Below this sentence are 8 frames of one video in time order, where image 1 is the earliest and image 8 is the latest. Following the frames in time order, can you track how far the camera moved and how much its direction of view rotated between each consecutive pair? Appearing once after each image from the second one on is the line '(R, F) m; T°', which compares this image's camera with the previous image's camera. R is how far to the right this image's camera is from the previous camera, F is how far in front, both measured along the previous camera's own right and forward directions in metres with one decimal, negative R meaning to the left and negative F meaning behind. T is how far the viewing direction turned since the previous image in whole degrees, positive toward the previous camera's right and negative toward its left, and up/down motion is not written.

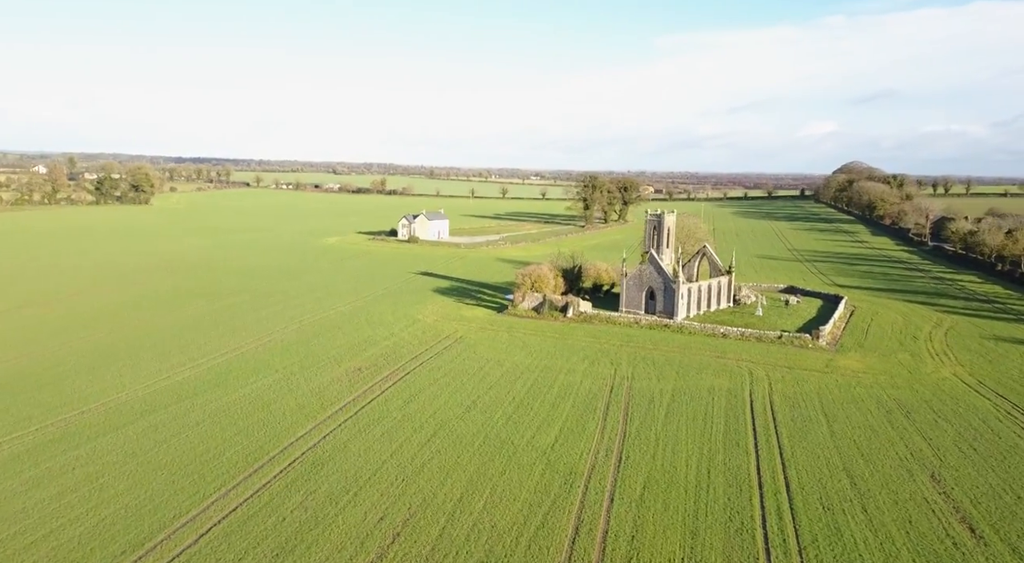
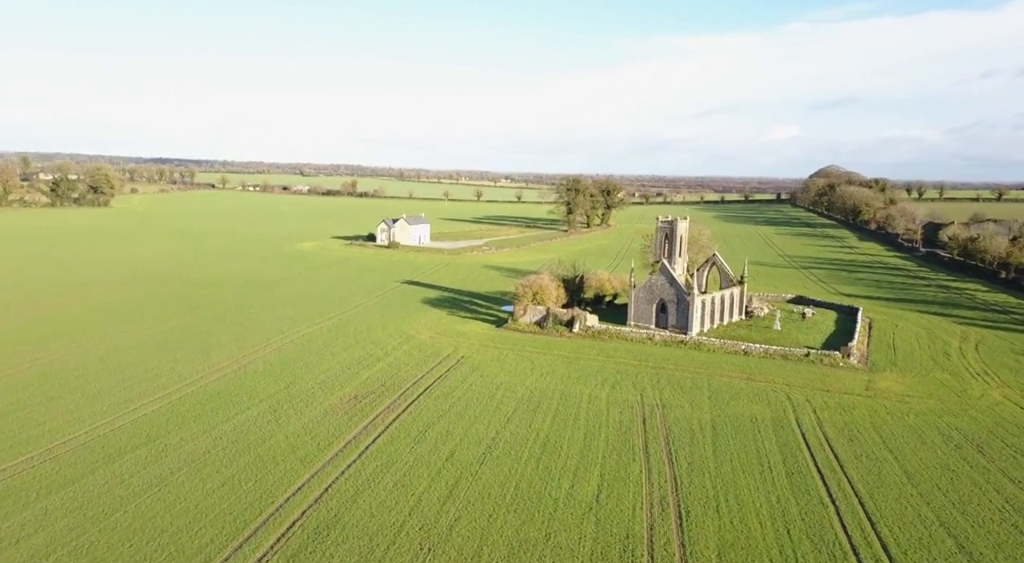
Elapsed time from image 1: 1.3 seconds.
(-2.1, +3.8) m; +3°
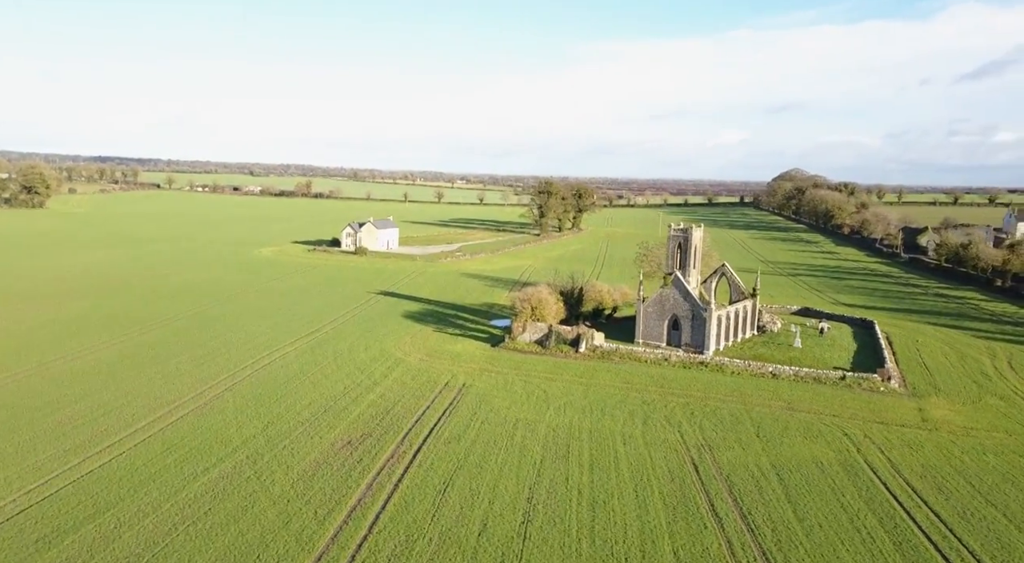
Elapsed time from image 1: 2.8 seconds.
(-2.6, +4.7) m; +4°
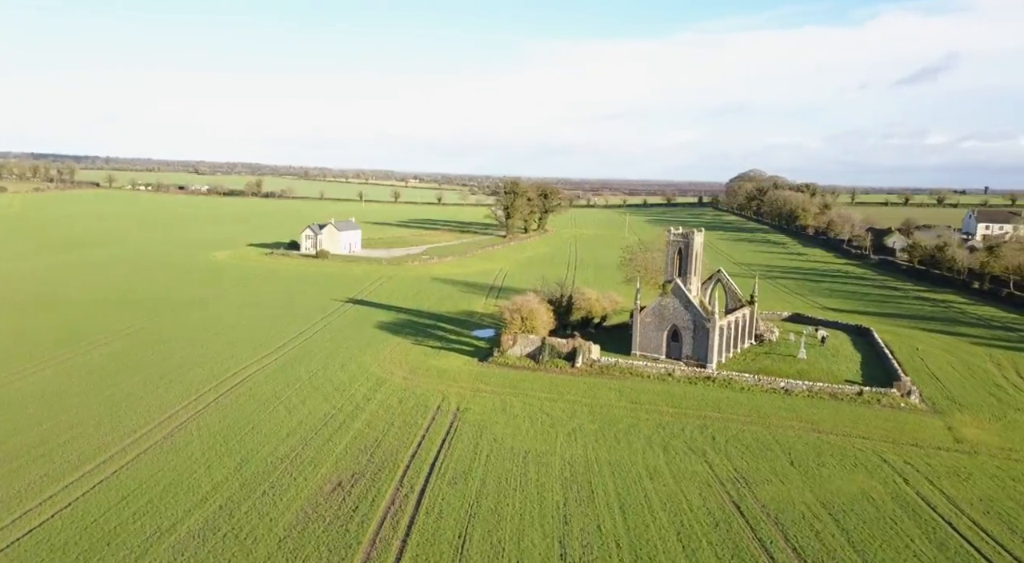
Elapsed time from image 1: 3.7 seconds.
(-2.0, +3.2) m; +4°
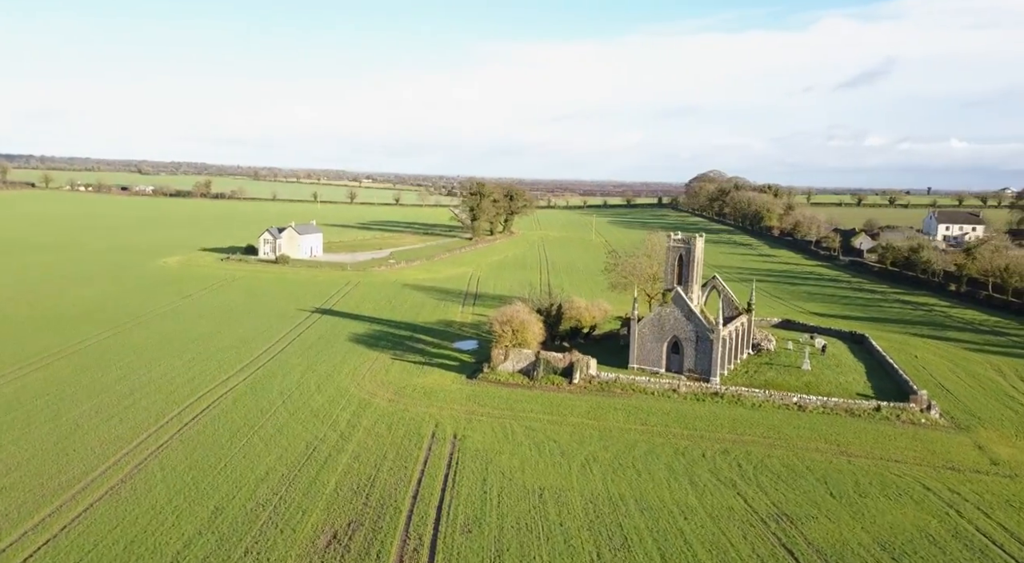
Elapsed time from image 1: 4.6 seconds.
(-1.9, +2.9) m; +4°
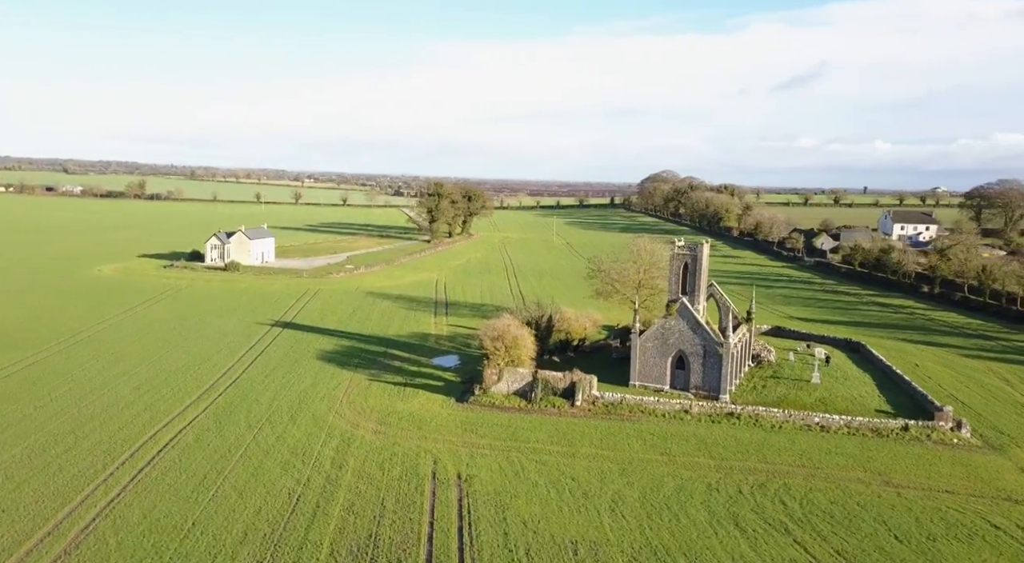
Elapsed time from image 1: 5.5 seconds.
(-2.3, +3.4) m; +4°
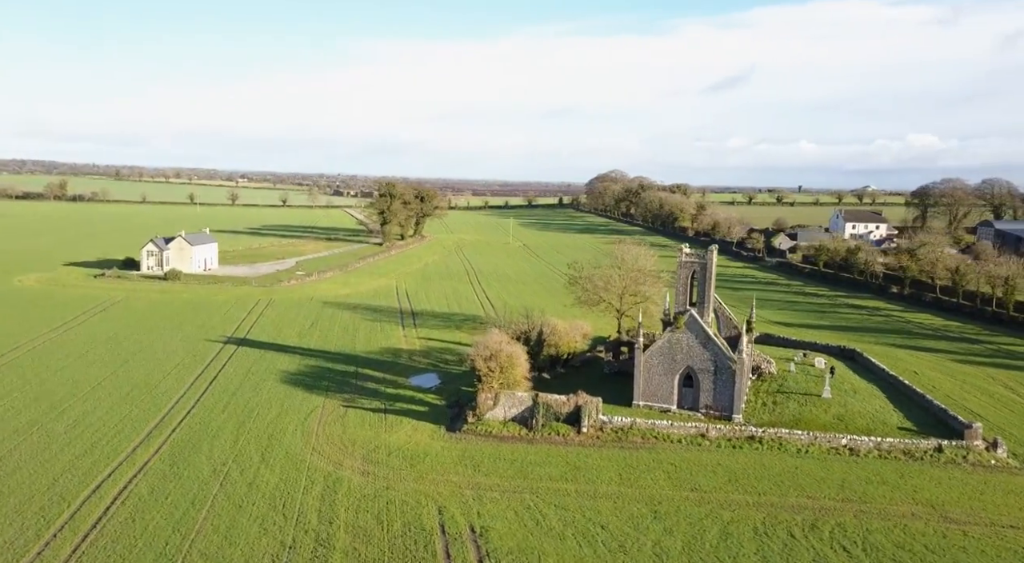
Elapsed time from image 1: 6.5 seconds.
(-2.3, +3.5) m; +5°
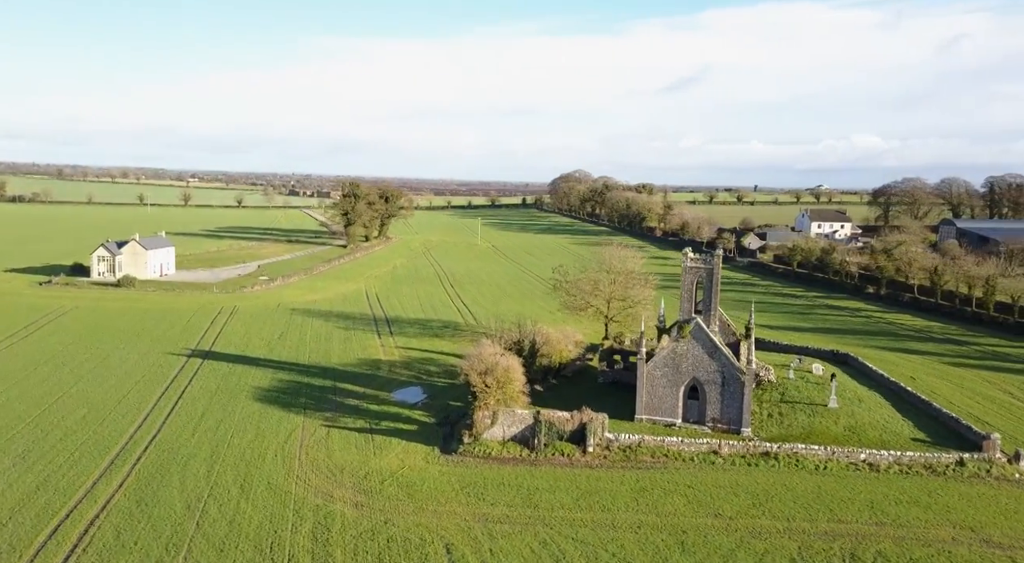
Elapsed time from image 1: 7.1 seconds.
(-1.6, +2.1) m; +3°
